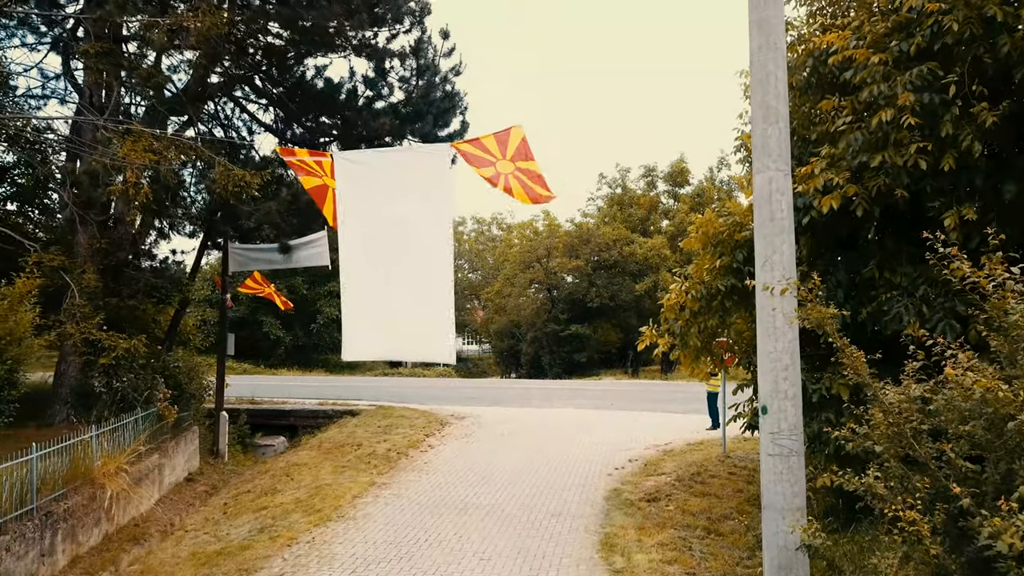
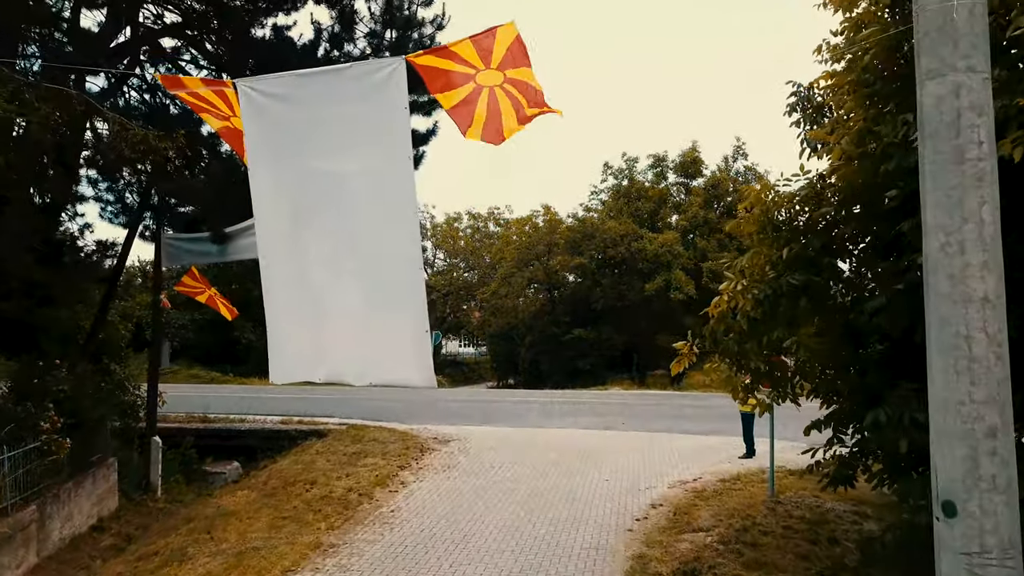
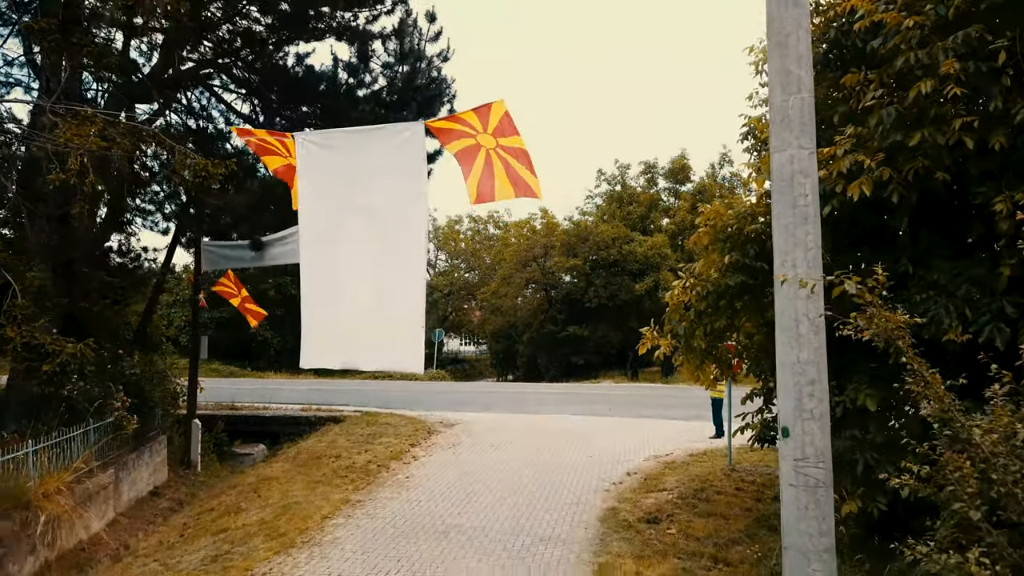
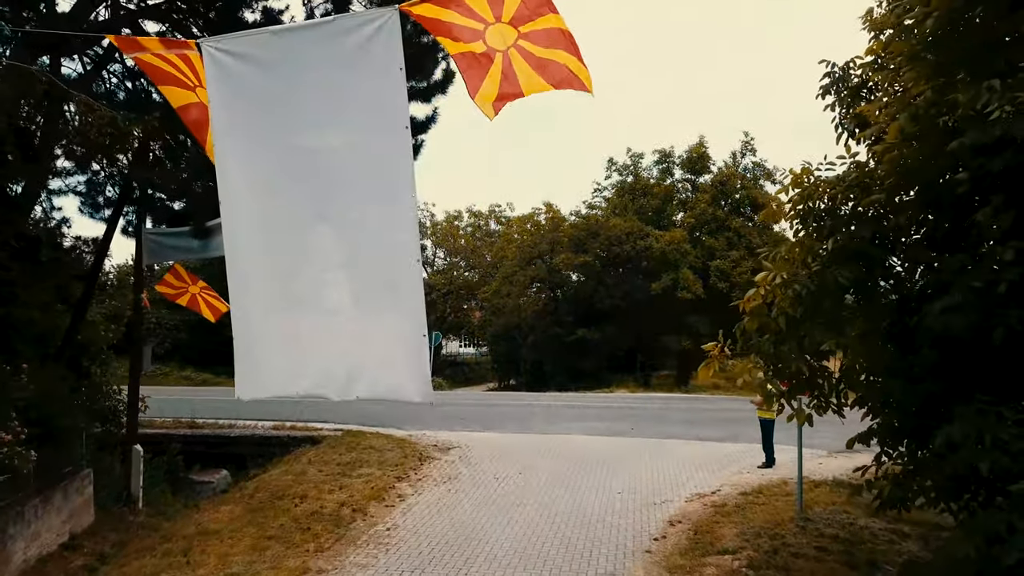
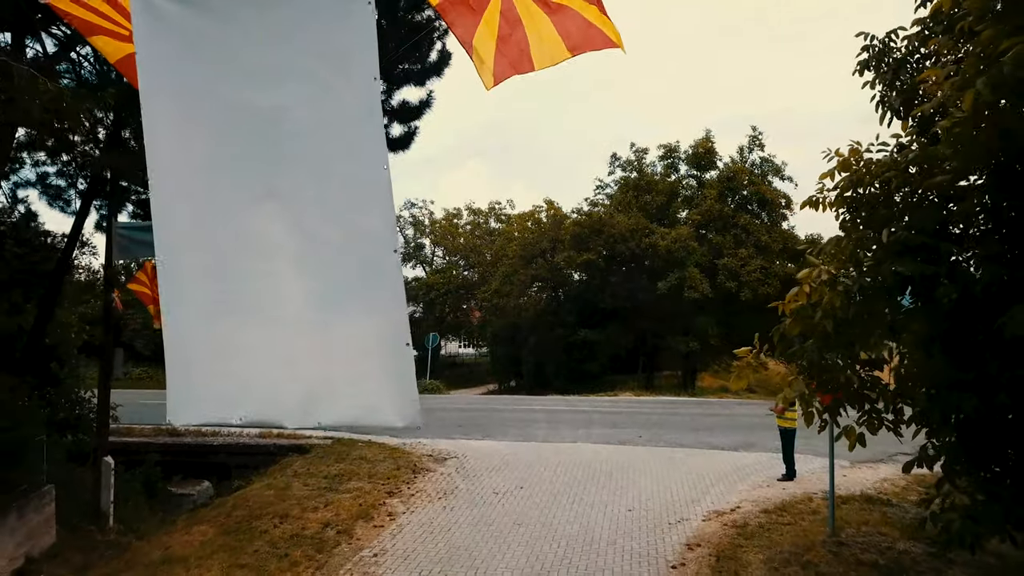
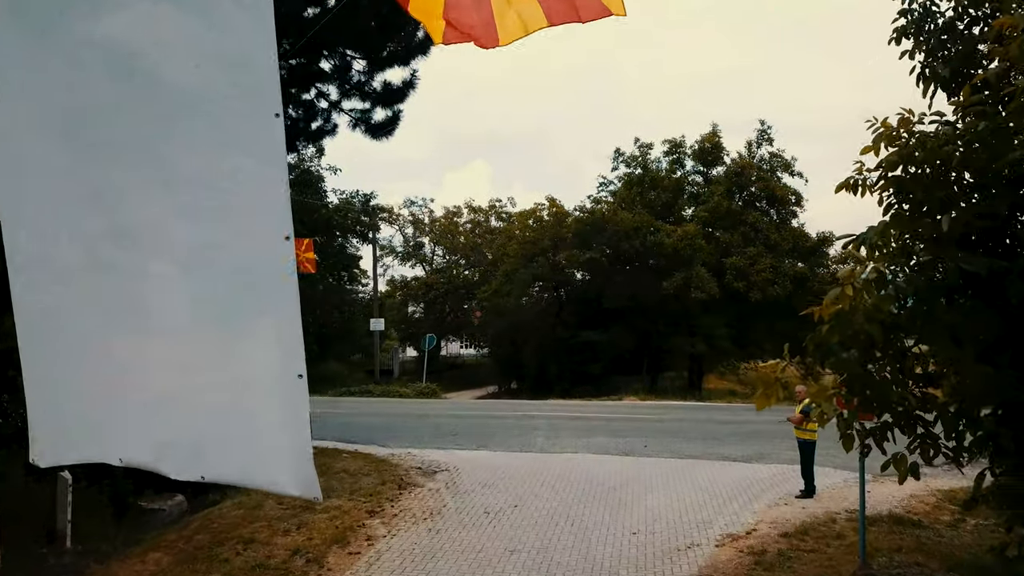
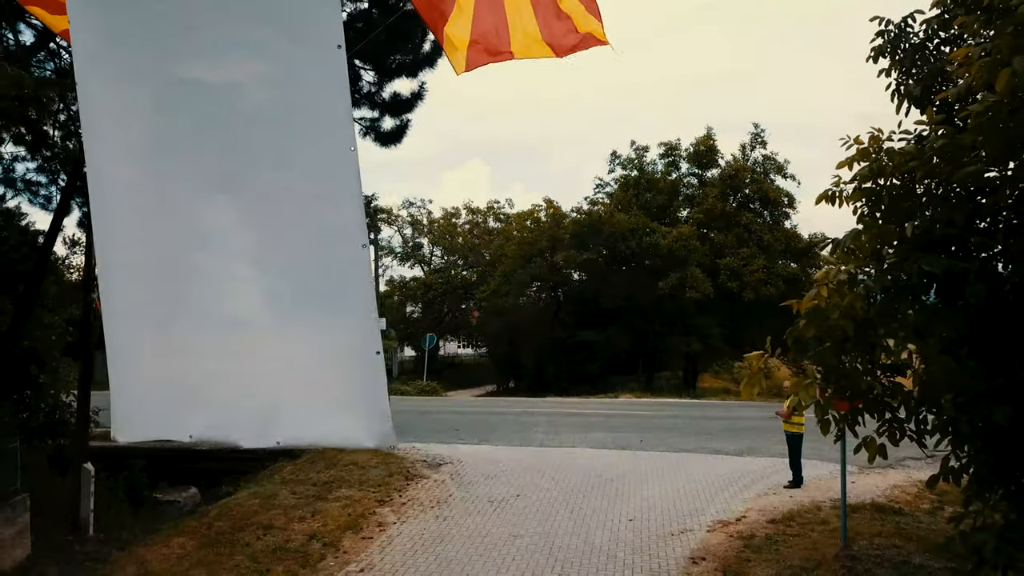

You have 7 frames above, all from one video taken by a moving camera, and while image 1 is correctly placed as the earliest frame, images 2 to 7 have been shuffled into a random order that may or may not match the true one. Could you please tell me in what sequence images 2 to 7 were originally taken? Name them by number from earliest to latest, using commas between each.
3, 2, 4, 5, 7, 6
